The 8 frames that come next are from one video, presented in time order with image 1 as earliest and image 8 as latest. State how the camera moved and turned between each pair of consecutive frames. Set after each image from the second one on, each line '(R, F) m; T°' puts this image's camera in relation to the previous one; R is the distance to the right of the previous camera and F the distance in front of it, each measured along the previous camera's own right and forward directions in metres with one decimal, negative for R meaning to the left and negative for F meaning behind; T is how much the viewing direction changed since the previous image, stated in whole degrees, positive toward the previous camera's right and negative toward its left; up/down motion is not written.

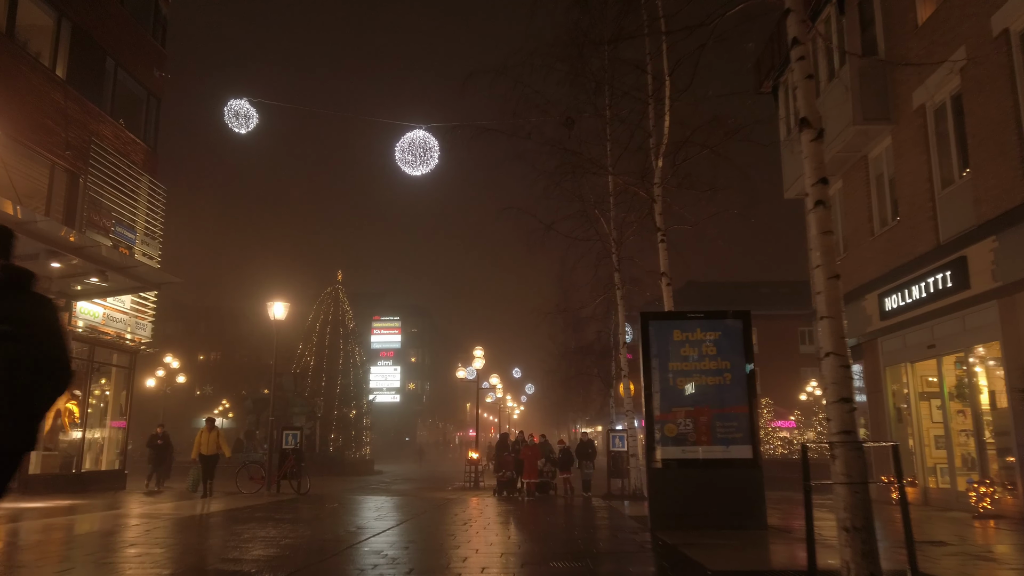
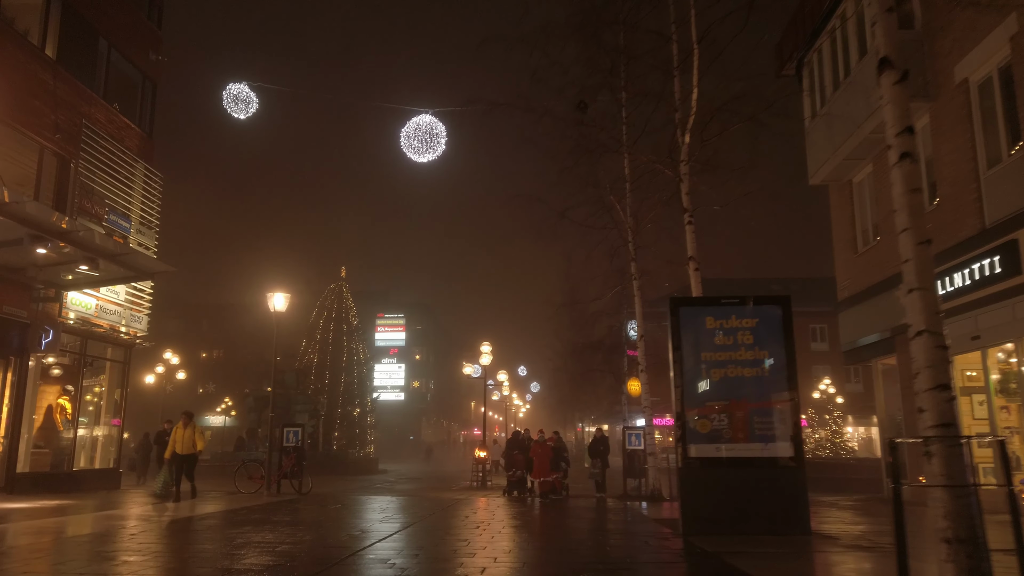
(-0.2, +0.9) m; 0°
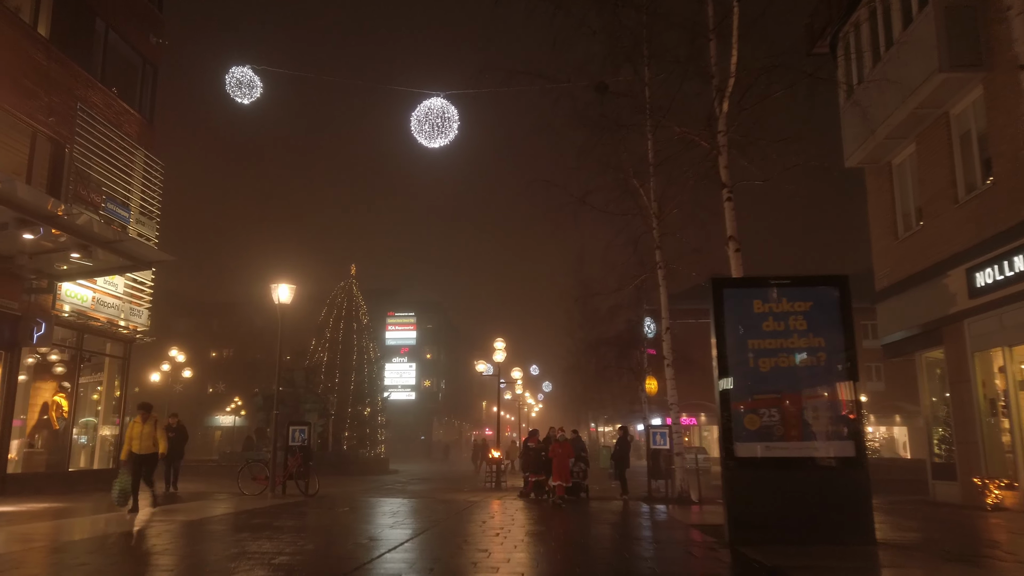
(-0.2, +1.0) m; -1°
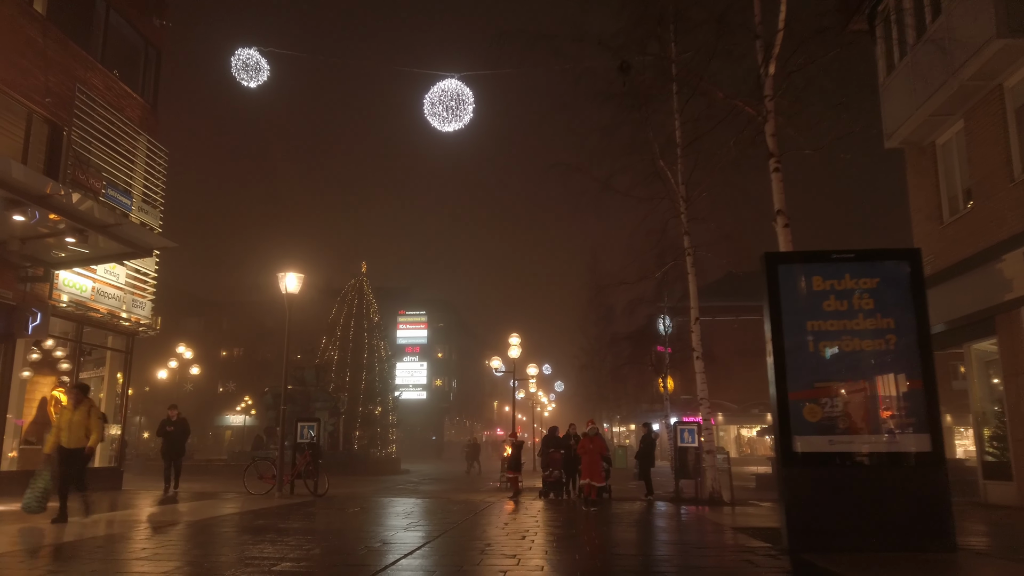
(-0.2, +0.9) m; -1°
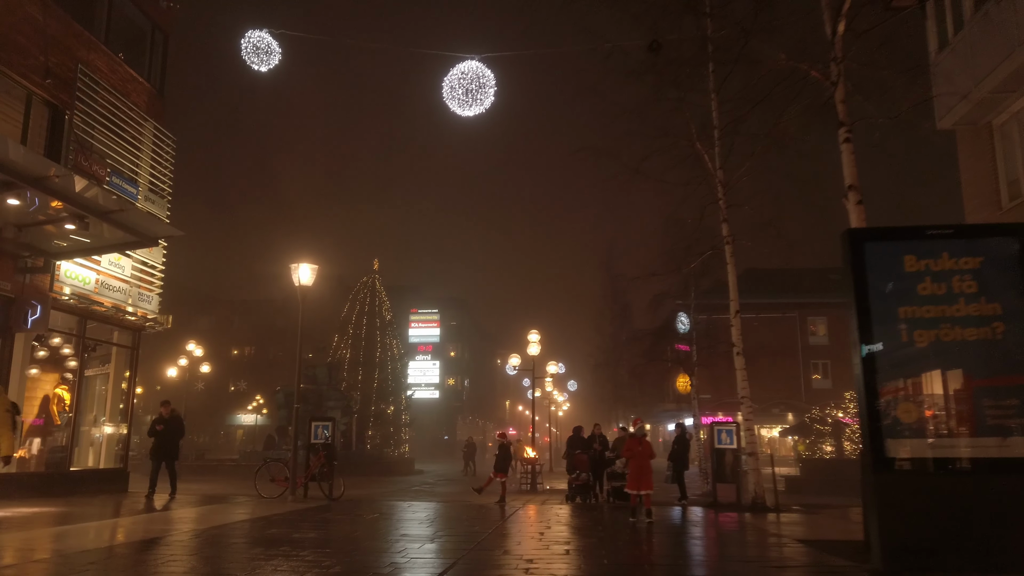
(-0.3, +1.0) m; -1°
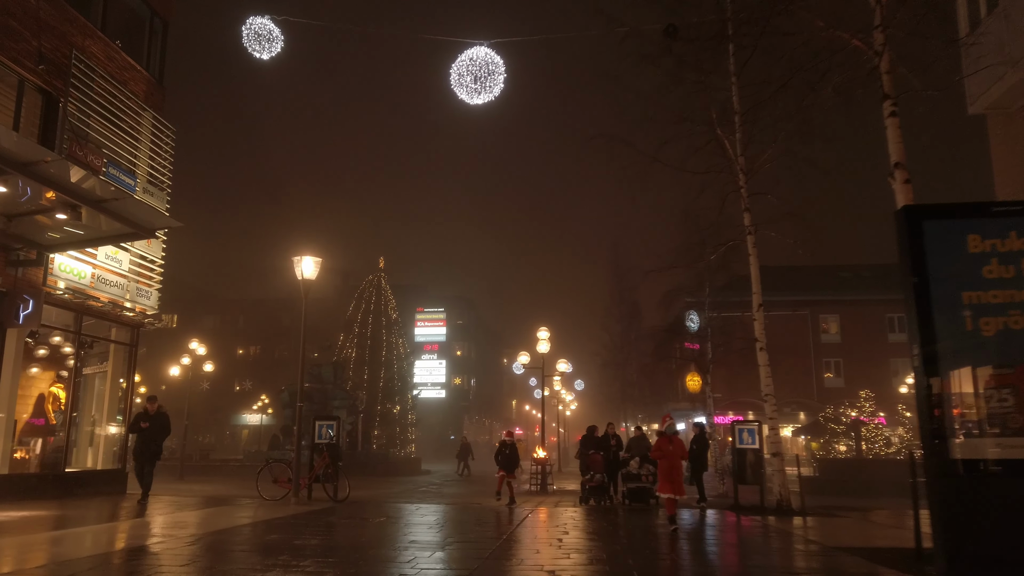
(-0.1, +0.6) m; 0°
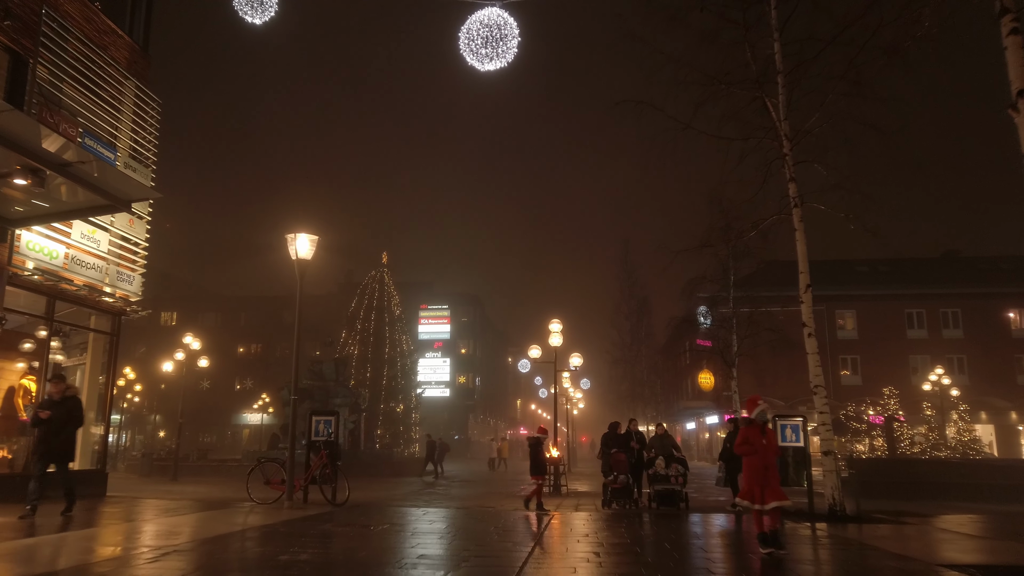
(-0.3, +1.5) m; 0°
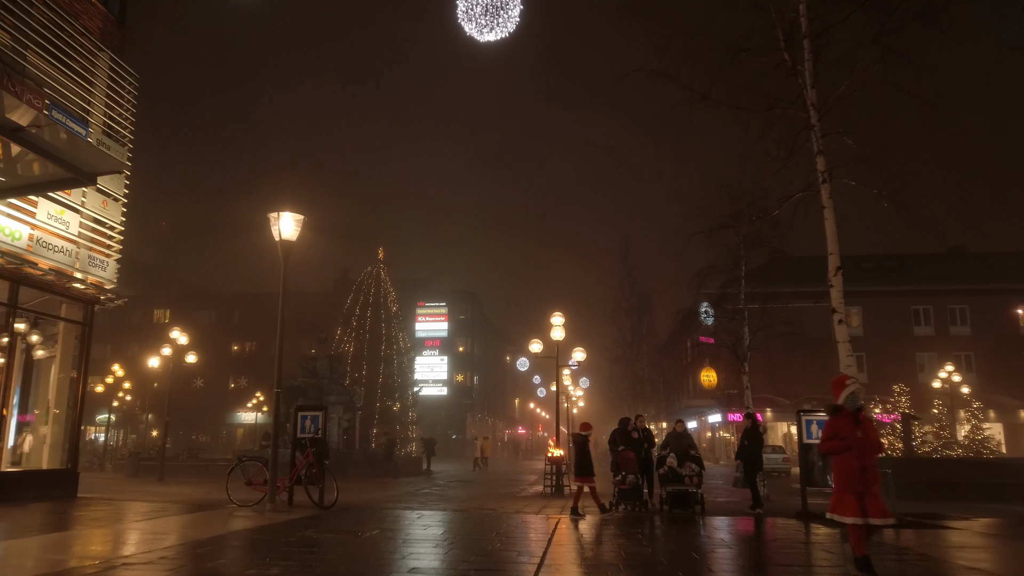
(-0.1, +1.1) m; 0°
